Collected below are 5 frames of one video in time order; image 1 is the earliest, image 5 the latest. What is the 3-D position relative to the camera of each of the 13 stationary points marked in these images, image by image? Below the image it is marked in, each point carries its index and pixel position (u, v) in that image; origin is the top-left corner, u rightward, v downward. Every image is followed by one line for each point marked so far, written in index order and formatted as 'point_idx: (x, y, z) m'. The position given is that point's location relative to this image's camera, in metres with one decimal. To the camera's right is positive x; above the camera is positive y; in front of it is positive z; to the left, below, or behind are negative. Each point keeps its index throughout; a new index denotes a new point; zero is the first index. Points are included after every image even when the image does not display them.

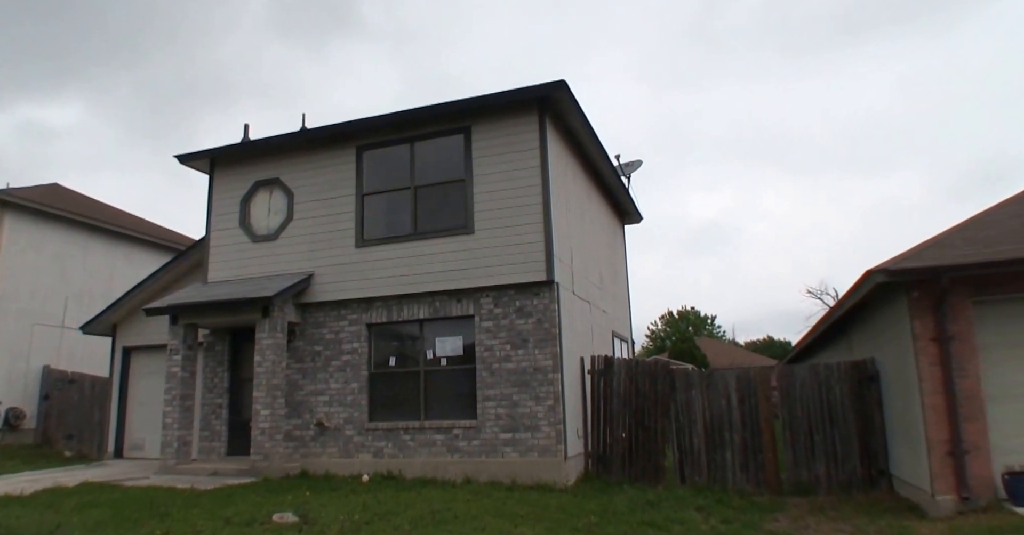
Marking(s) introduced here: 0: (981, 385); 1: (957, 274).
0: (+5.5, -1.4, +7.3) m
1: (+5.2, -0.1, +7.4) m
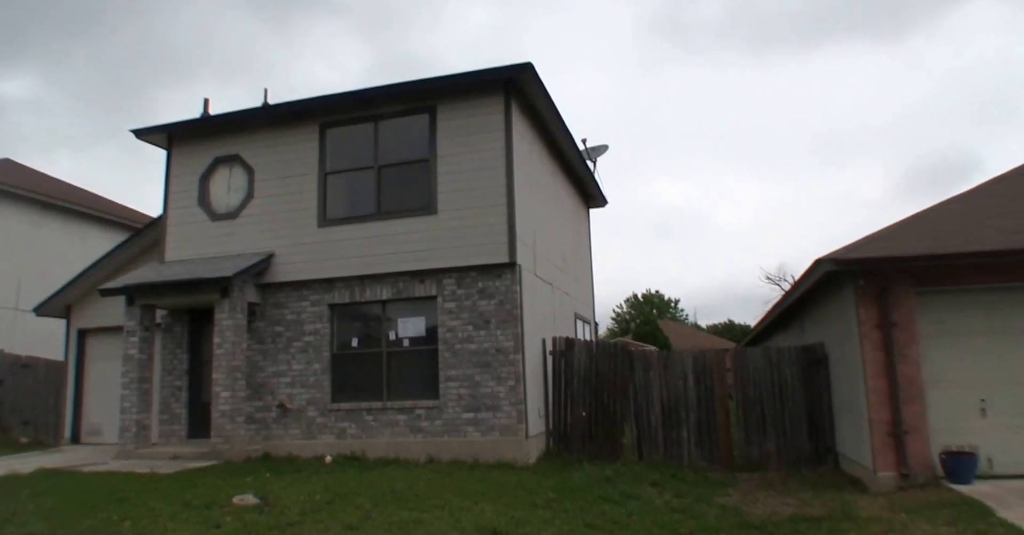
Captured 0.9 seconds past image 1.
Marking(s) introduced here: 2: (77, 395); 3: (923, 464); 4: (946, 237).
0: (+5.0, -1.2, +7.7) m
1: (+4.7, +0.1, +7.7) m
2: (-8.1, -2.4, +11.8) m
3: (+4.9, -2.3, +7.5) m
4: (+5.4, +0.5, +7.8) m
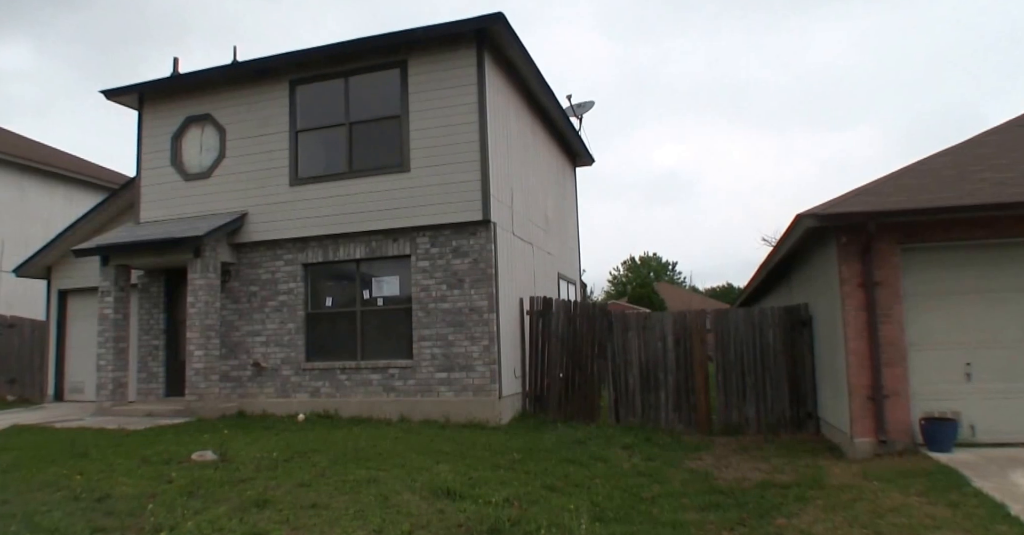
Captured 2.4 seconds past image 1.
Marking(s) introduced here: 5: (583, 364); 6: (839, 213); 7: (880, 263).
0: (+4.6, -0.7, +7.5) m
1: (+4.3, +0.6, +7.5) m
2: (-8.5, -1.6, +11.9) m
3: (+4.5, -1.8, +7.4) m
4: (+5.0, +1.0, +7.5) m
5: (+1.1, -1.5, +10.0) m
6: (+3.6, +0.6, +7.1) m
7: (+4.4, +0.1, +7.7) m
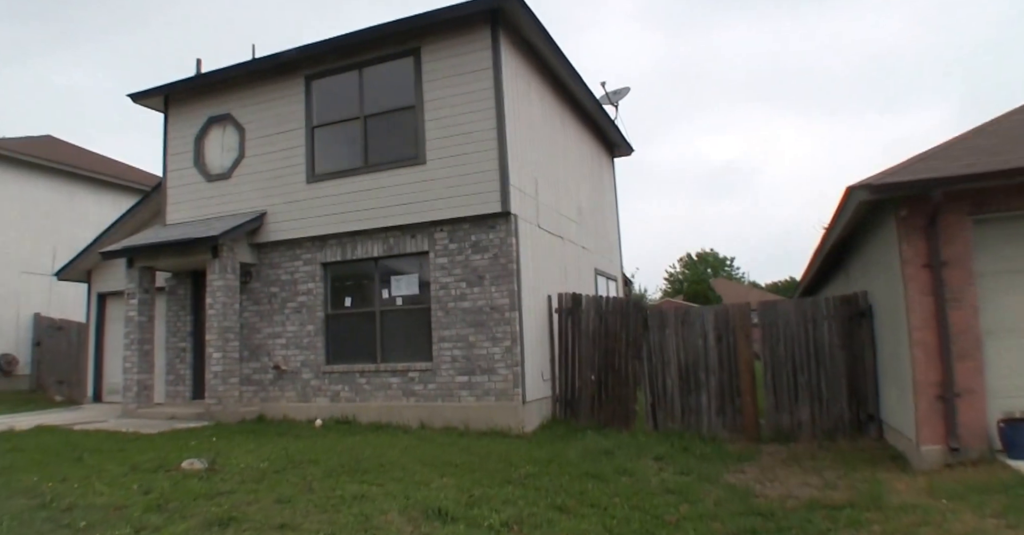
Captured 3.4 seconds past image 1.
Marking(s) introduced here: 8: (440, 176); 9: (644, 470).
0: (+4.7, -0.6, +6.4) m
1: (+4.4, +0.8, +6.4) m
2: (-7.8, -1.7, +12.0) m
3: (+4.6, -1.7, +6.3) m
4: (+5.0, +1.1, +6.4) m
5: (+1.5, -1.4, +9.2) m
6: (+3.7, +0.7, +6.1) m
7: (+4.6, +0.3, +6.6) m
8: (-1.0, +1.3, +8.9) m
9: (+1.4, -2.2, +6.8) m
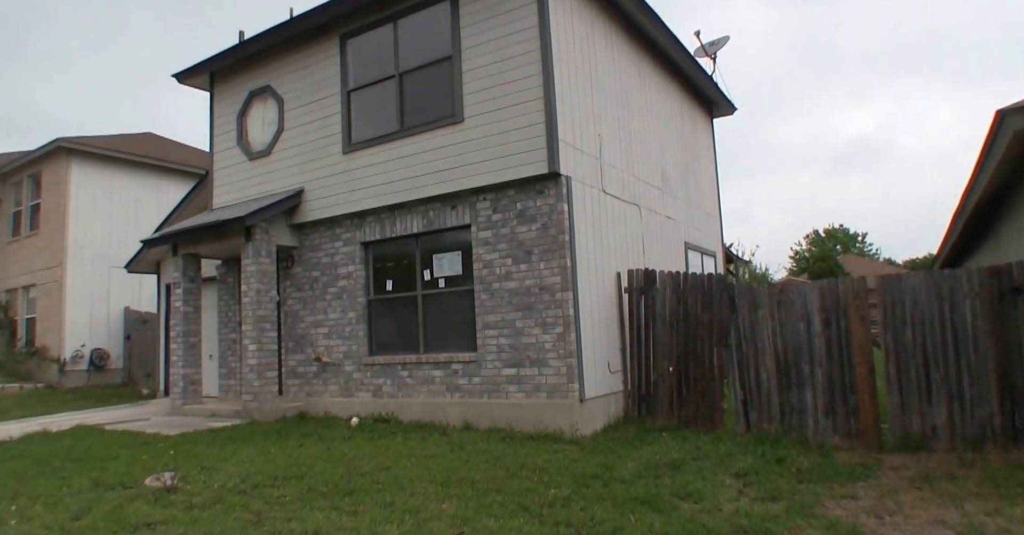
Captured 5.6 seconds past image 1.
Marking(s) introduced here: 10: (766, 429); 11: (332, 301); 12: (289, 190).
0: (+4.9, -0.2, +4.1) m
1: (+4.5, +1.2, +4.2) m
2: (-6.5, -1.5, +11.9) m
3: (+4.8, -1.3, +4.1) m
4: (+5.1, +1.6, +4.0) m
5: (+2.2, -1.0, +7.5) m
6: (+3.7, +1.1, +4.0) m
7: (+4.7, +0.7, +4.4) m
8: (-0.4, +1.6, +7.7) m
9: (+1.7, -1.8, +5.2) m
10: (+2.8, -1.8, +7.0) m
11: (-2.5, -0.5, +8.8) m
12: (-3.3, +1.1, +9.3) m
